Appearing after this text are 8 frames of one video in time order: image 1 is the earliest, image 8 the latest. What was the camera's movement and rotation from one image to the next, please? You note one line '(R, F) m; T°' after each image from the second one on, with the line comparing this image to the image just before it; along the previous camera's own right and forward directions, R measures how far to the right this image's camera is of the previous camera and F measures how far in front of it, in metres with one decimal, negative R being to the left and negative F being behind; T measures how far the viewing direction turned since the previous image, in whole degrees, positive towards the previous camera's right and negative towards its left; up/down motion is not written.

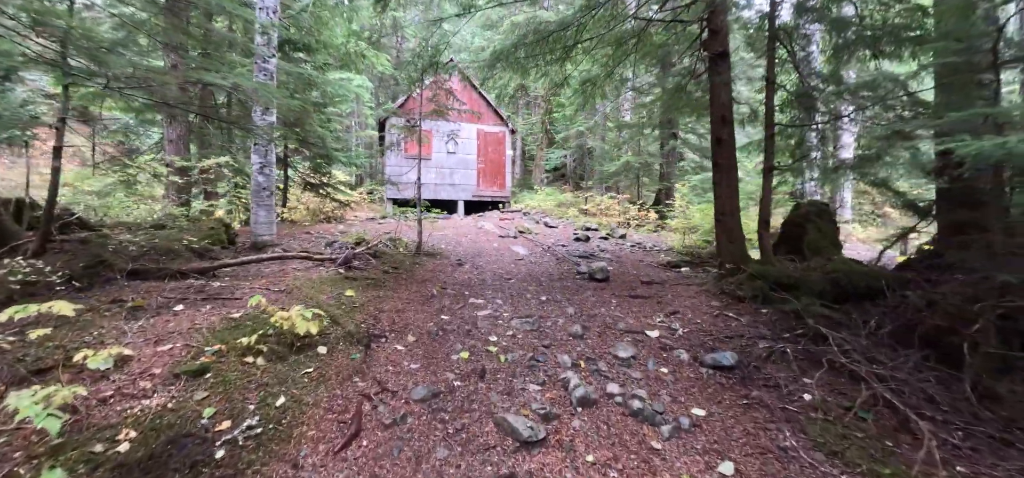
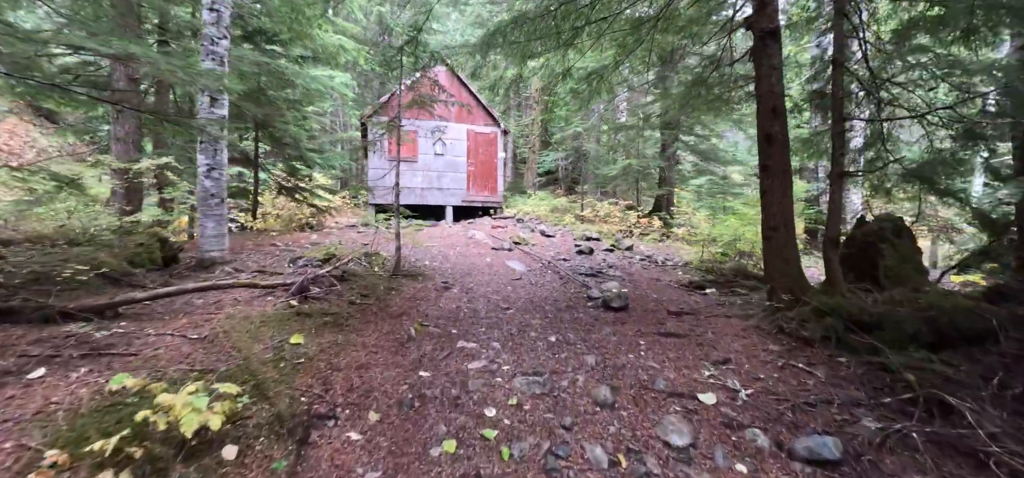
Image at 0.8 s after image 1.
(-0.1, +1.0) m; +1°
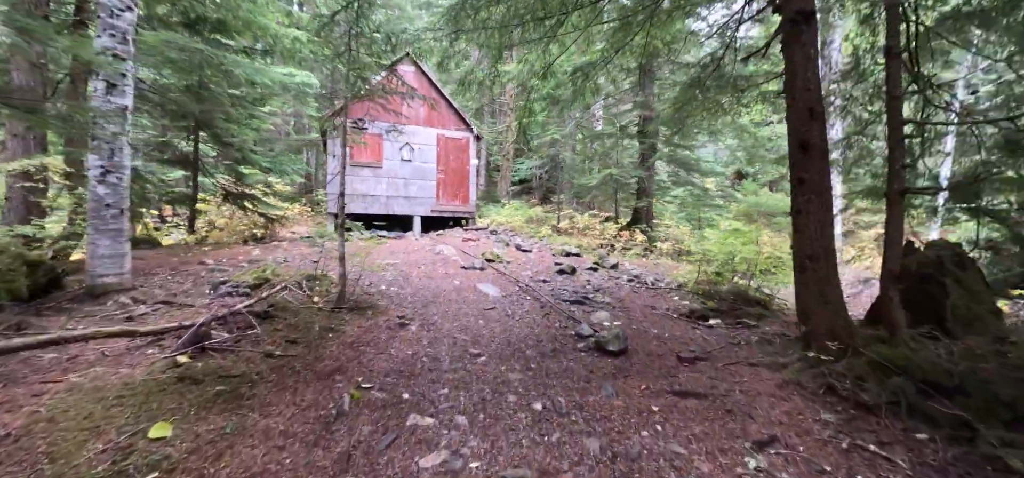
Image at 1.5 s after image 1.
(0.0, +0.9) m; +4°
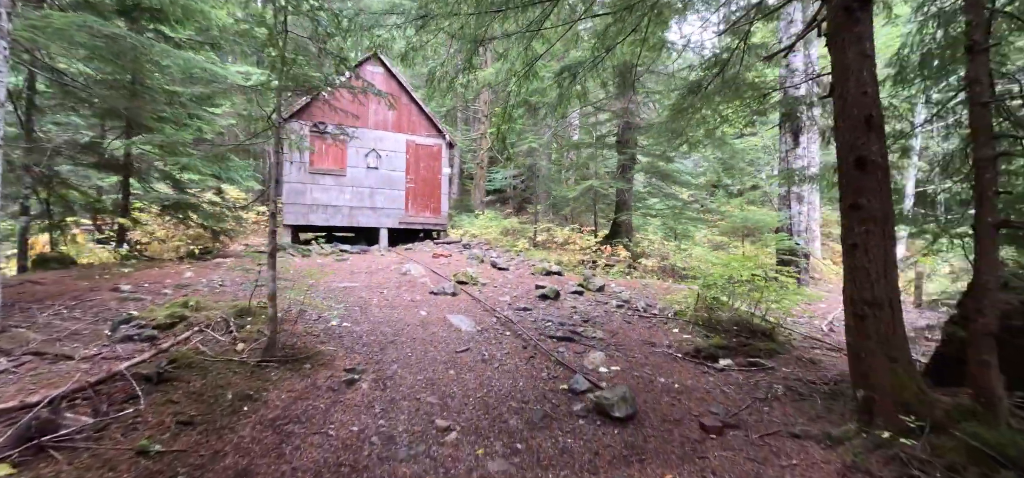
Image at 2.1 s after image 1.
(0.0, +0.8) m; +4°
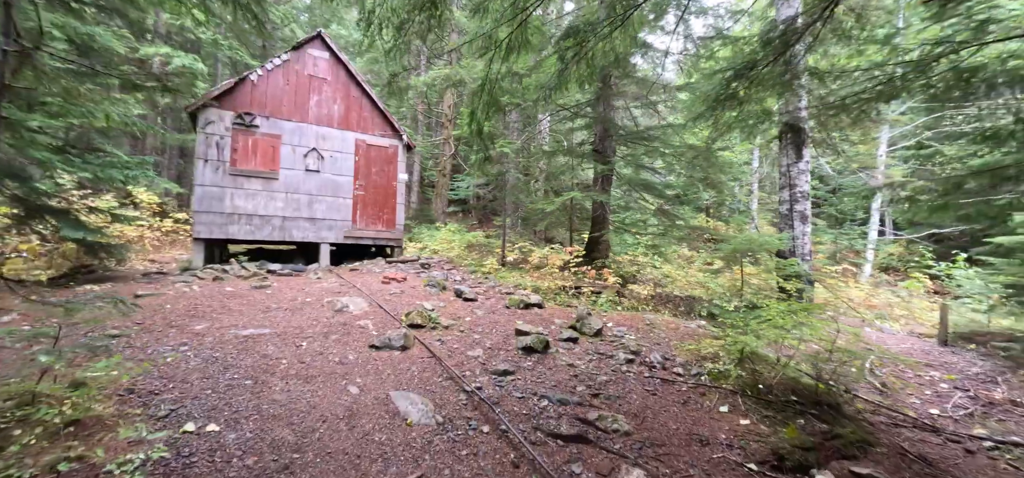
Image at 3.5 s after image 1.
(-0.1, +1.6) m; +5°
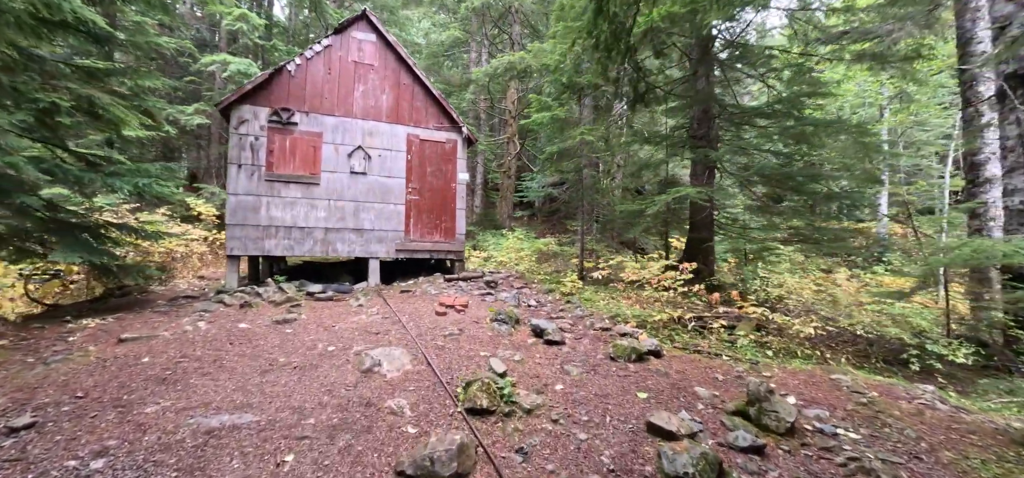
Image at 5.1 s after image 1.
(-0.4, +2.0) m; -8°
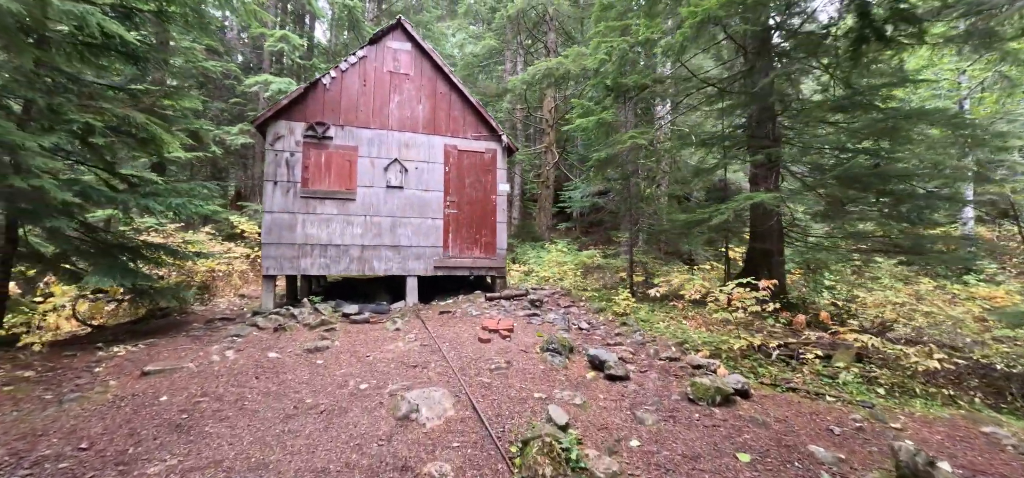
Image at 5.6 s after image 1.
(-0.2, +0.6) m; -5°
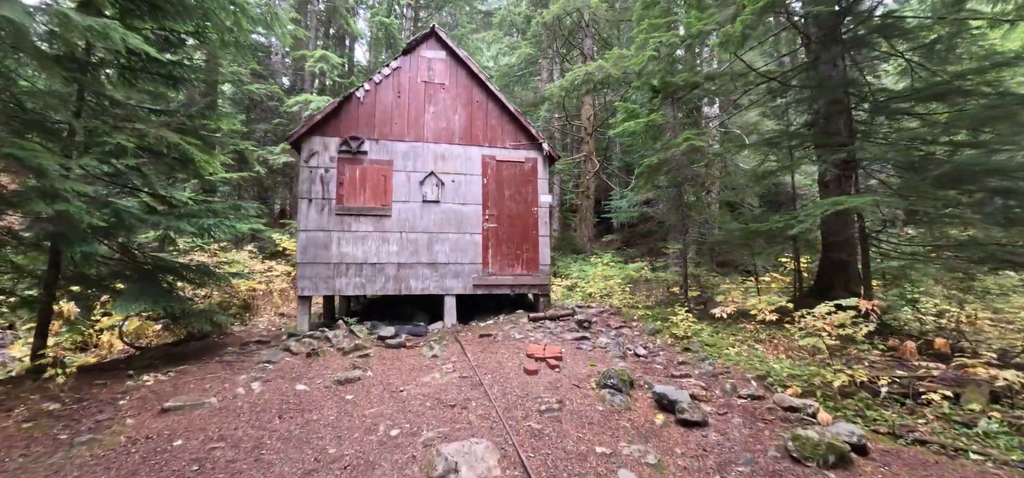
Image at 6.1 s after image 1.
(-0.1, +0.5) m; -5°
